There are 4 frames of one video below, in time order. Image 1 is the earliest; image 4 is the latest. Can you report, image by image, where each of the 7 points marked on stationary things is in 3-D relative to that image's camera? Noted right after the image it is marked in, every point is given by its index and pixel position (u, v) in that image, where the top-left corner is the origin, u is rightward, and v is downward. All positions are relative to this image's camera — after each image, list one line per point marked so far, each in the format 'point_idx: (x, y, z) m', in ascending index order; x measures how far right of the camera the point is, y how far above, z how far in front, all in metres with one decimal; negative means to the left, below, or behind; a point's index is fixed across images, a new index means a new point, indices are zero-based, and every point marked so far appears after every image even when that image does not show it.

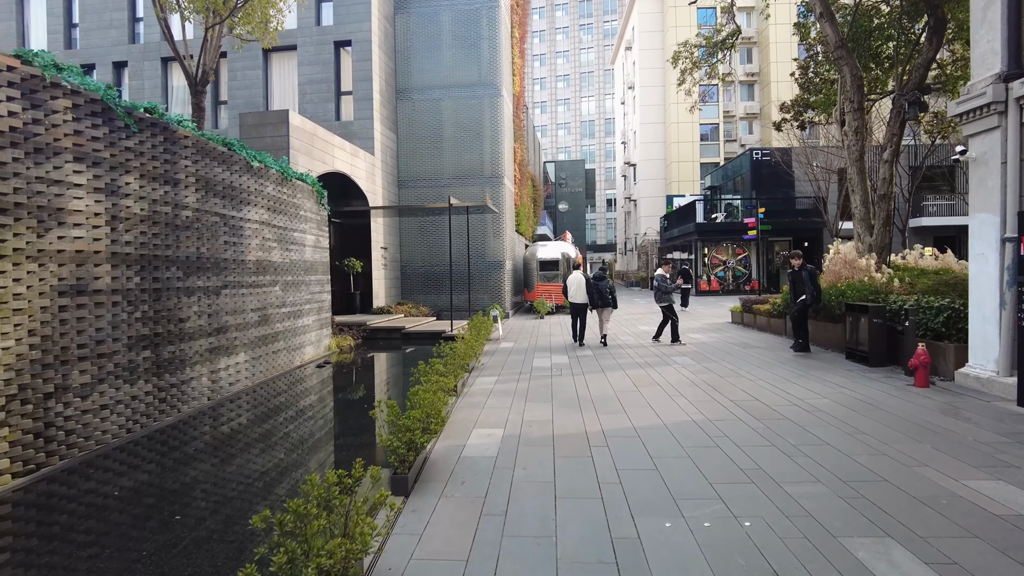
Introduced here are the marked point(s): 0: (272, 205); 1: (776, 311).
0: (-3.5, +1.2, +9.4) m
1: (+5.3, -0.5, +13.2) m
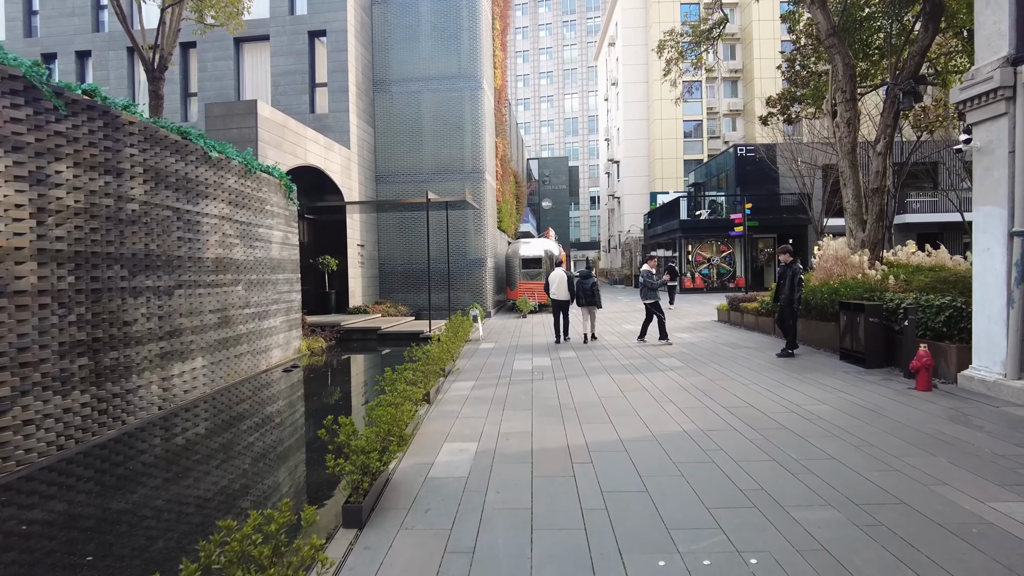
0: (-3.8, +1.2, +8.8) m
1: (+4.9, -0.4, +12.8) m
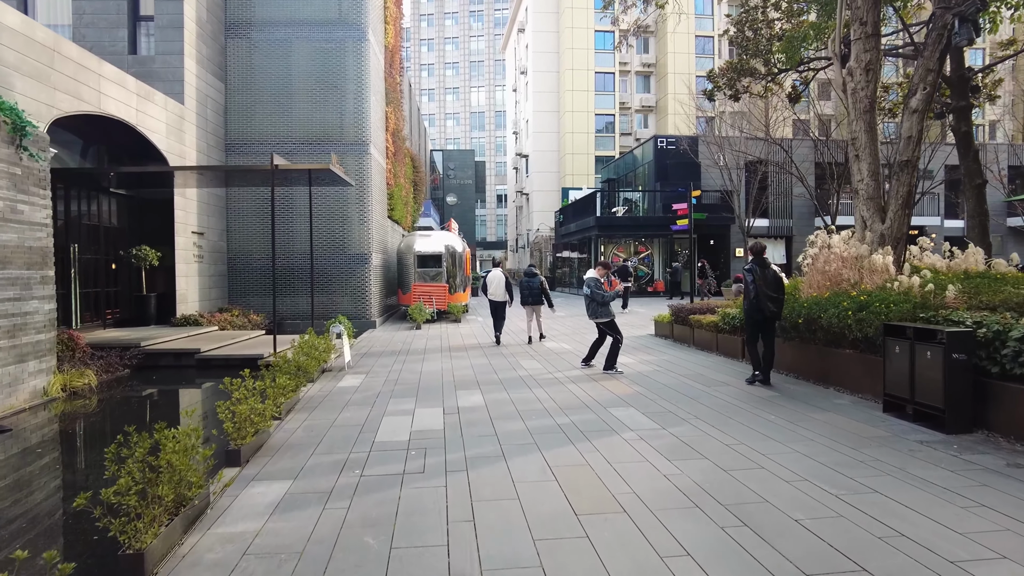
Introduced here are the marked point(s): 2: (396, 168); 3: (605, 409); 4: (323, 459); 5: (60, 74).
0: (-4.8, +1.1, +4.6) m
1: (+3.2, -0.6, +9.8) m
2: (-3.5, +3.6, +19.8) m
3: (+0.9, -1.1, +6.1) m
4: (-1.4, -1.2, +4.7) m
5: (-6.4, +3.0, +9.3) m
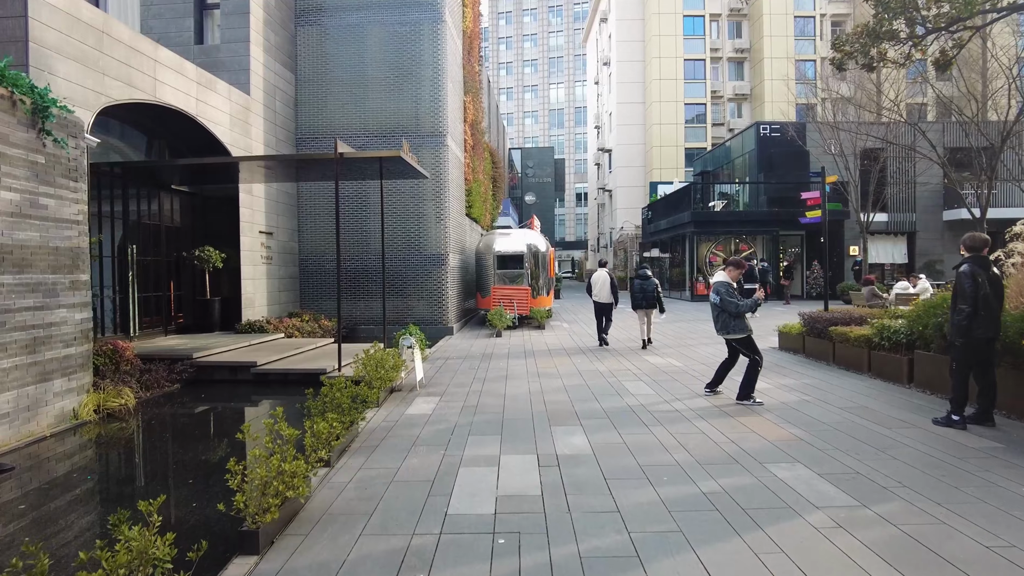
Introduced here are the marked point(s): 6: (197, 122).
0: (-4.1, +1.1, +3.6) m
1: (+4.5, -0.6, +7.8) m
2: (-1.1, +3.5, +18.6) m
3: (+1.7, -1.2, +4.4) m
4: (-0.7, -1.3, +3.3) m
5: (-5.2, +3.0, +8.5) m
6: (-5.1, +2.7, +10.6) m
